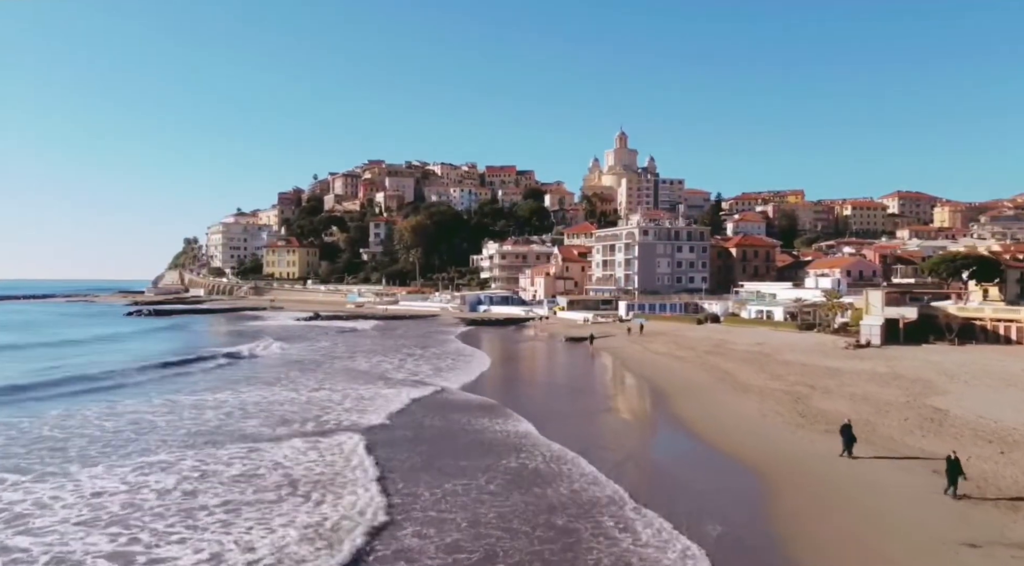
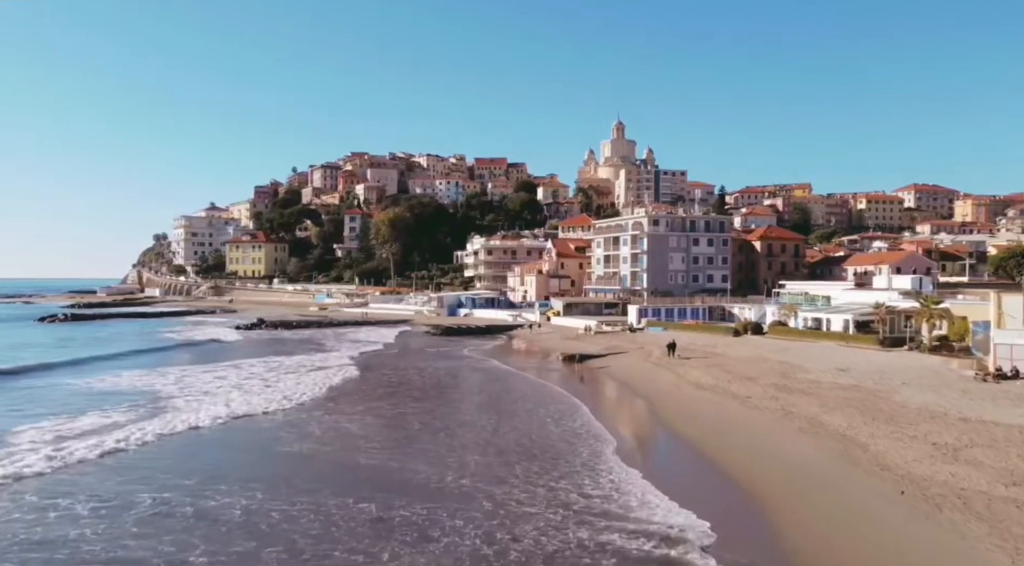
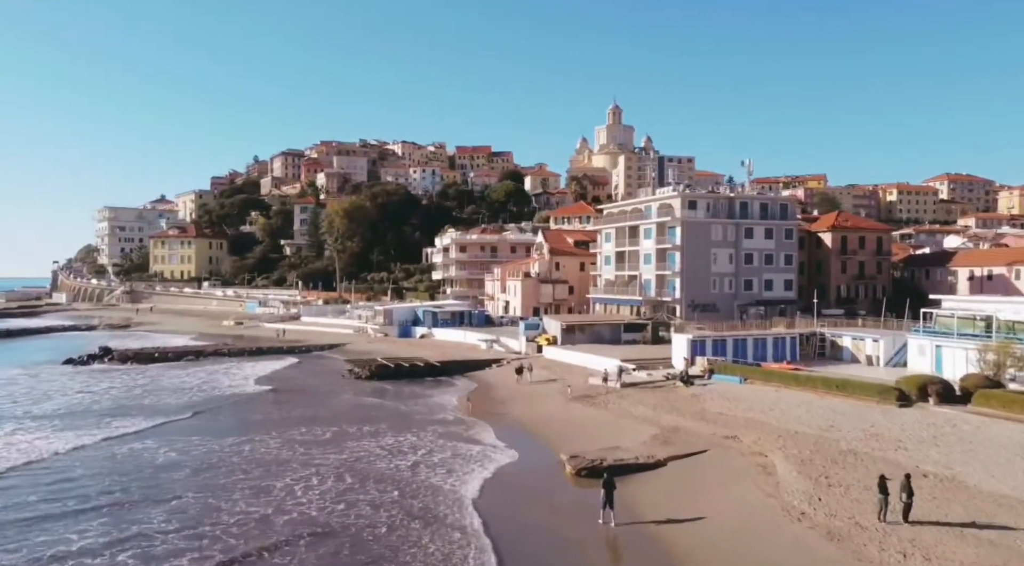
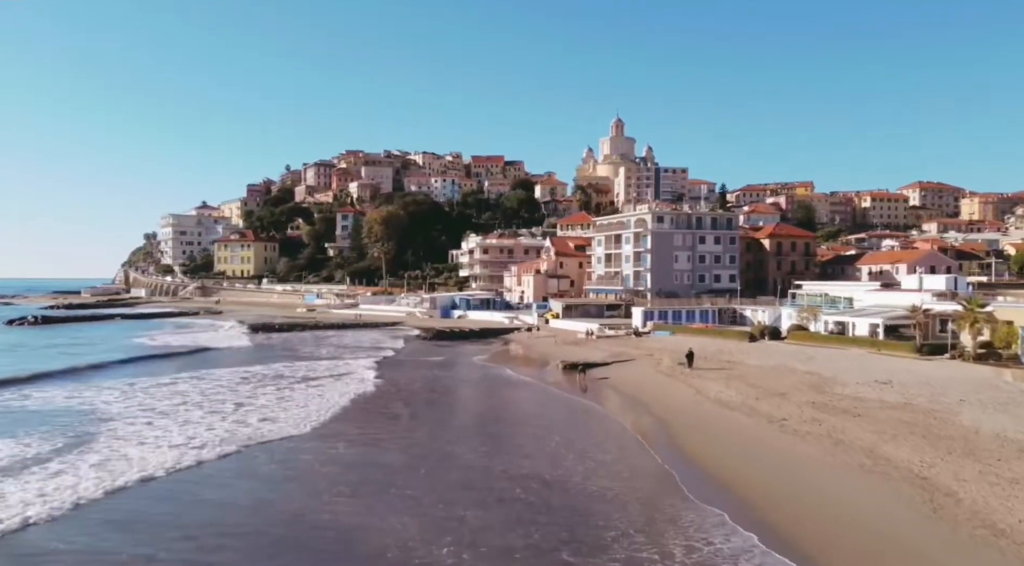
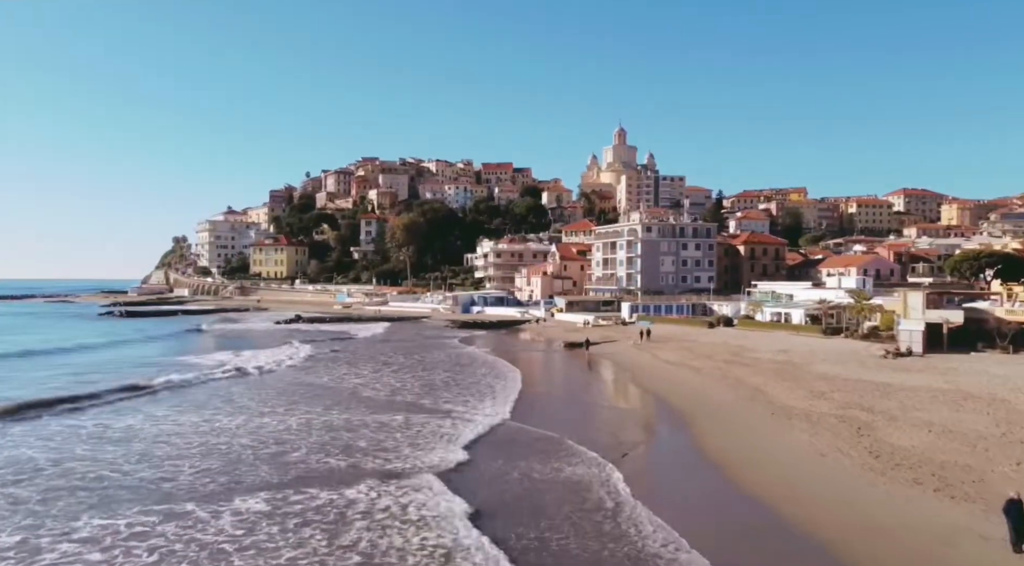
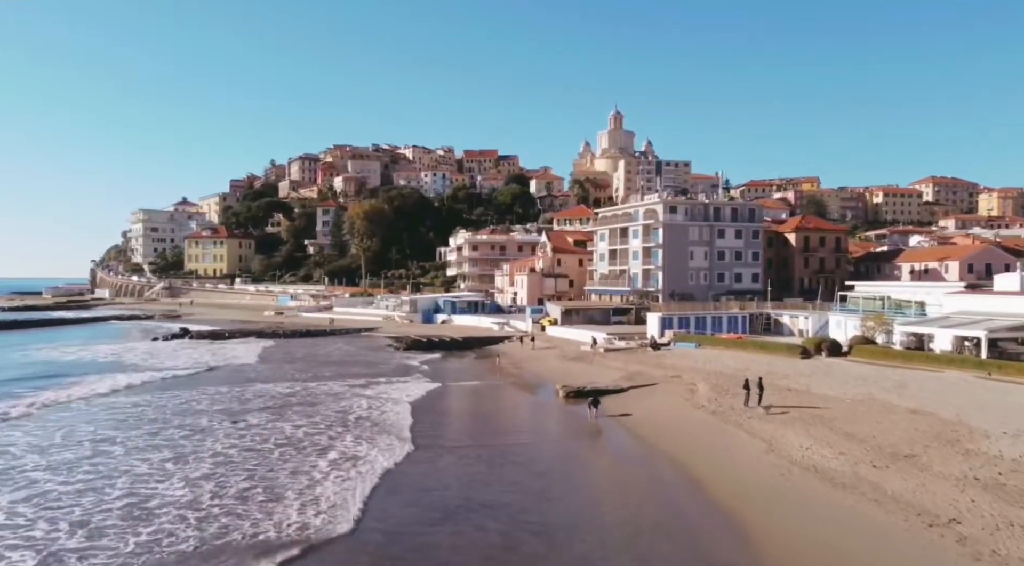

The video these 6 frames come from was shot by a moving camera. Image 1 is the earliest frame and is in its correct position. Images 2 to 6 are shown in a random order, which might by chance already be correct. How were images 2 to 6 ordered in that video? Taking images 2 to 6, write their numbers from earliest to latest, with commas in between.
5, 2, 4, 6, 3
